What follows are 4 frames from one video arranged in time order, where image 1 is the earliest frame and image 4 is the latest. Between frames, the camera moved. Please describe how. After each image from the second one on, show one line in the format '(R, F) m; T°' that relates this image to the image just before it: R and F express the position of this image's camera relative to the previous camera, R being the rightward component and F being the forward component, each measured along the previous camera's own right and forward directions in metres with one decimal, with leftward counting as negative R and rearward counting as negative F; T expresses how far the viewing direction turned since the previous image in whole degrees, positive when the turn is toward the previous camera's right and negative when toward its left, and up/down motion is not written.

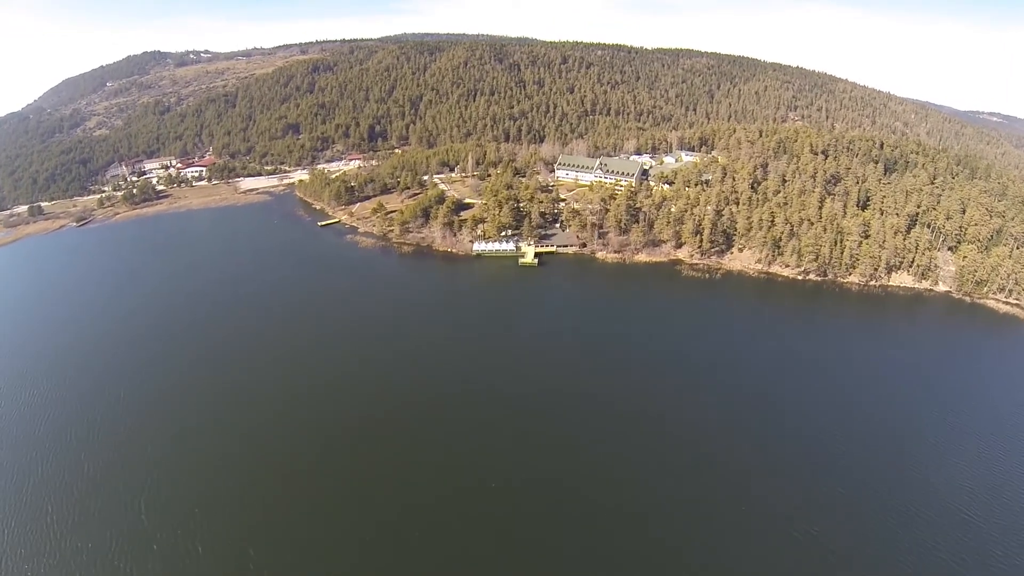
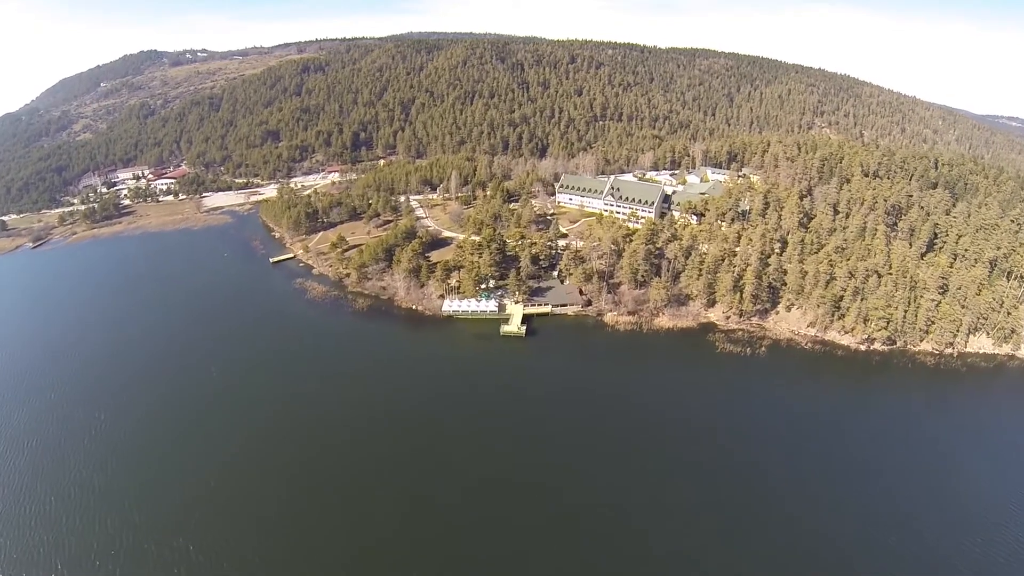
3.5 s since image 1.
(+2.9, +14.3) m; -1°
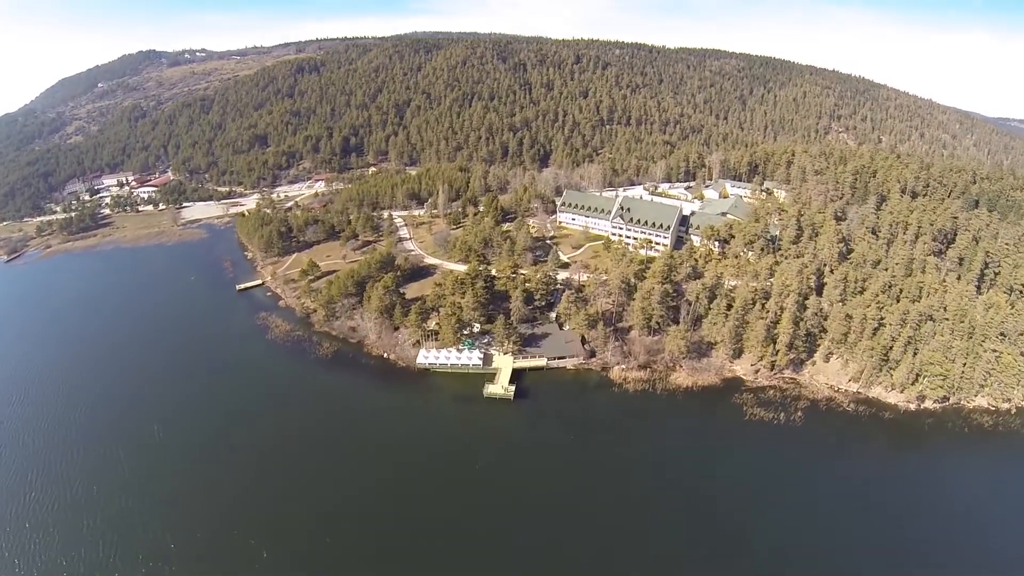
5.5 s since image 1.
(+1.5, +7.7) m; -1°
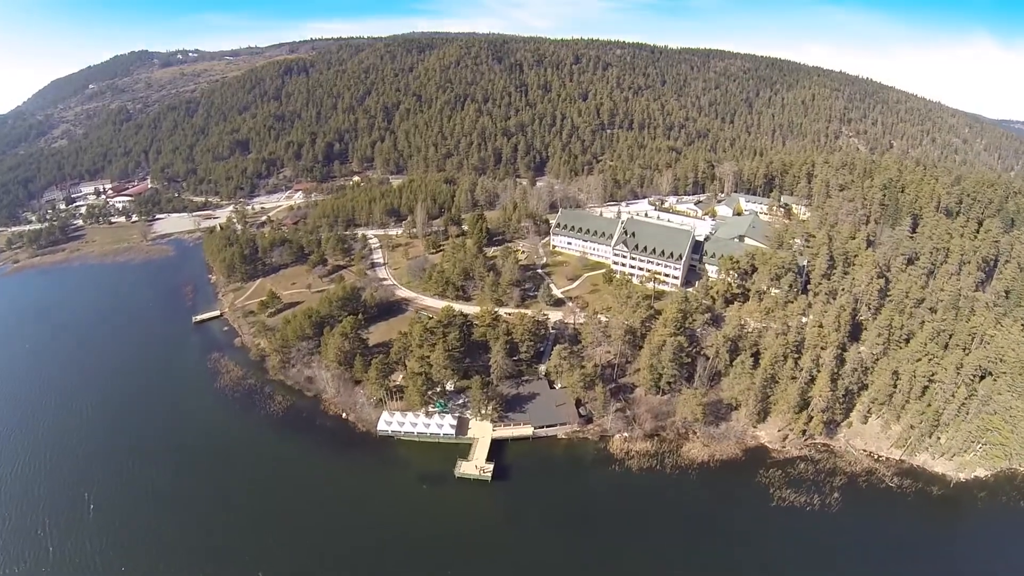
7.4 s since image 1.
(+1.6, +6.9) m; 0°
